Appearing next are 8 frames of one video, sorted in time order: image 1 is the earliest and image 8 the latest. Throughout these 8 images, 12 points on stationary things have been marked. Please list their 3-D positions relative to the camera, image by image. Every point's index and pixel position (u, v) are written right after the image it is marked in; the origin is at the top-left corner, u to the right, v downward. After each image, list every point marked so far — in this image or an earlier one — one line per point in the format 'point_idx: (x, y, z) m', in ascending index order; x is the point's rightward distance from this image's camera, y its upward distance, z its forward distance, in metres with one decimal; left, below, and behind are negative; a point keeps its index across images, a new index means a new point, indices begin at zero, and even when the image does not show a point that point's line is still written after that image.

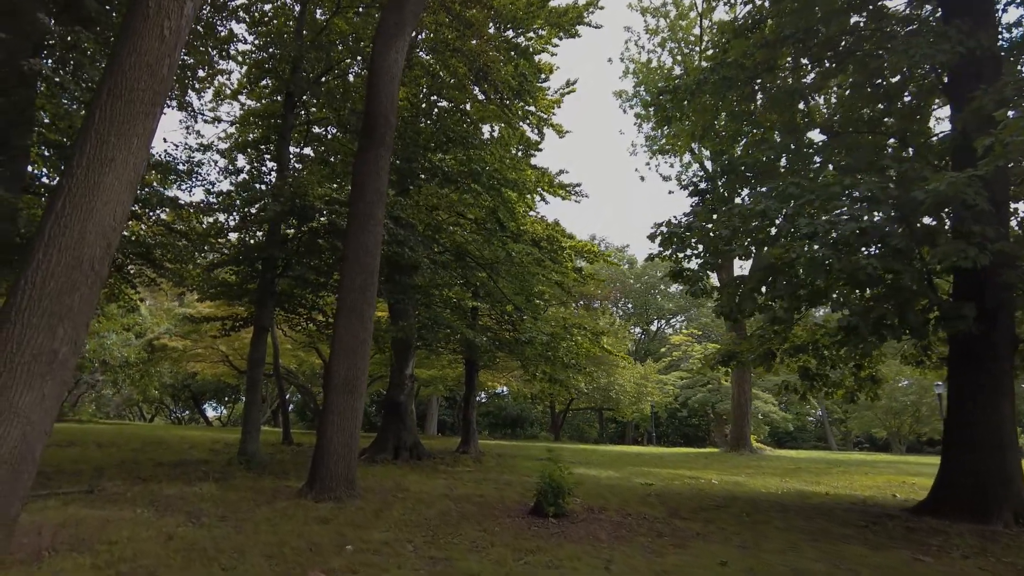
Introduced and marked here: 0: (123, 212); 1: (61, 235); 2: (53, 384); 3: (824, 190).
0: (-3.1, +0.6, +5.0) m
1: (-3.3, +0.4, +4.6) m
2: (-3.3, -0.7, +4.5) m
3: (+4.3, +1.3, +8.6) m
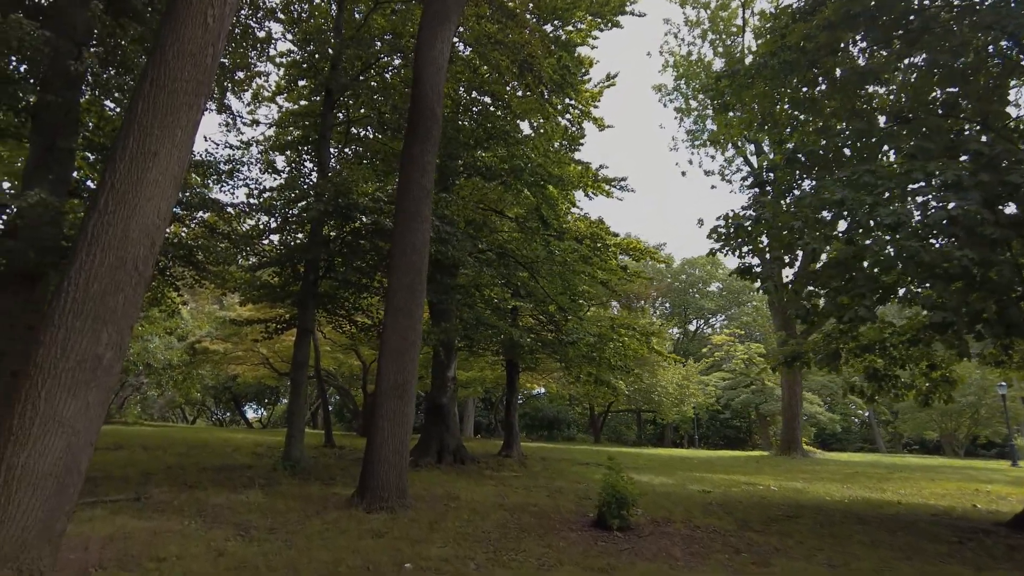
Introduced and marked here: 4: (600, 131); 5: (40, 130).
0: (-2.6, +0.6, +4.7) m
1: (-2.9, +0.4, +4.4) m
2: (-2.8, -0.7, +4.2) m
3: (+4.9, +1.4, +7.9) m
4: (+2.4, +4.3, +17.2) m
5: (-7.3, +2.4, +9.6) m
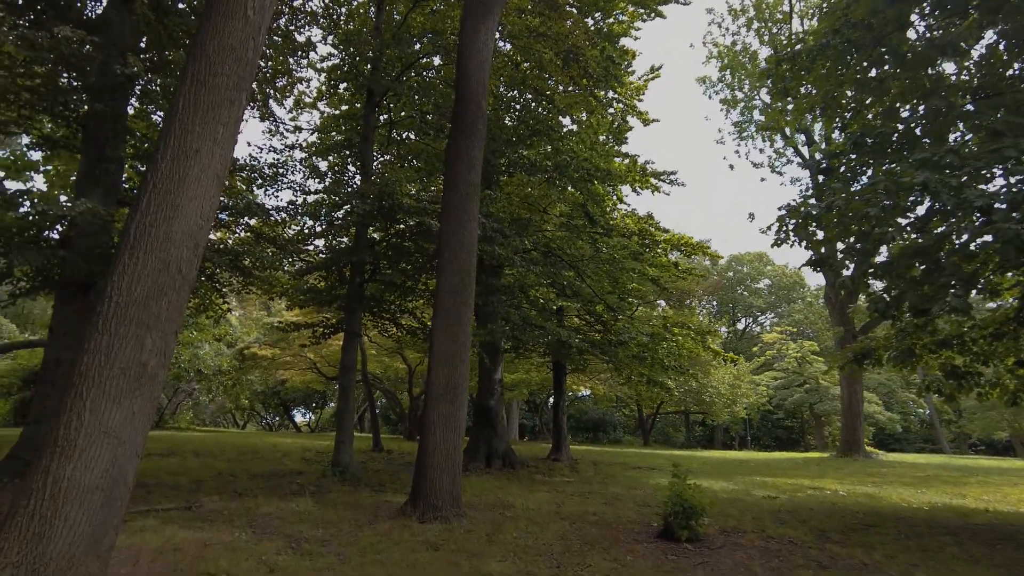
0: (-2.2, +0.6, +4.5) m
1: (-2.4, +0.4, +4.2) m
2: (-2.4, -0.7, +4.0) m
3: (+5.5, +1.5, +7.2) m
4: (+3.5, +4.3, +16.7) m
5: (-6.6, +2.3, +9.7) m
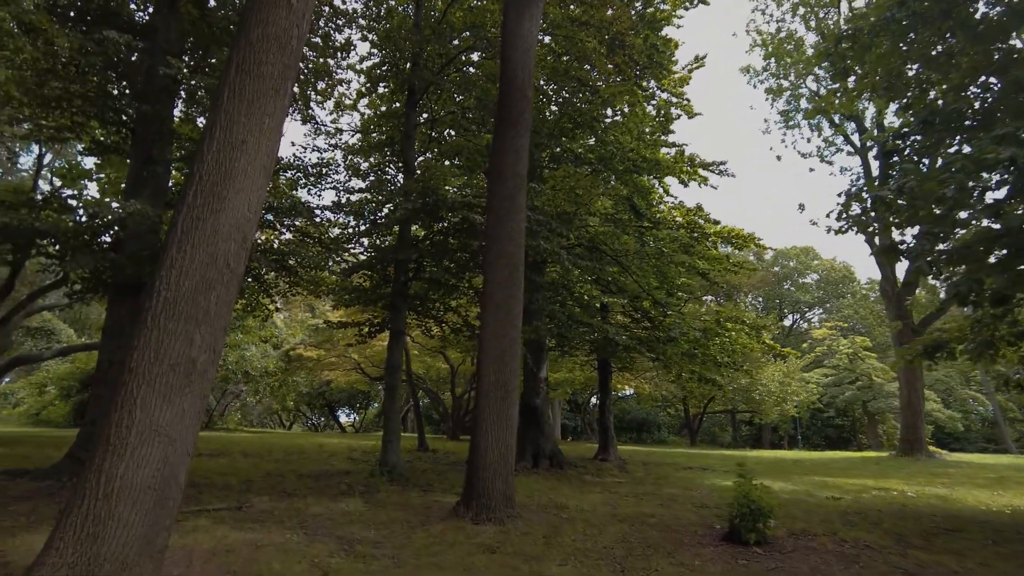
0: (-1.8, +0.6, +4.4) m
1: (-2.1, +0.4, +4.1) m
2: (-2.0, -0.7, +3.9) m
3: (+6.0, +1.7, +6.6) m
4: (+4.6, +4.5, +16.2) m
5: (-5.9, +2.2, +9.8) m
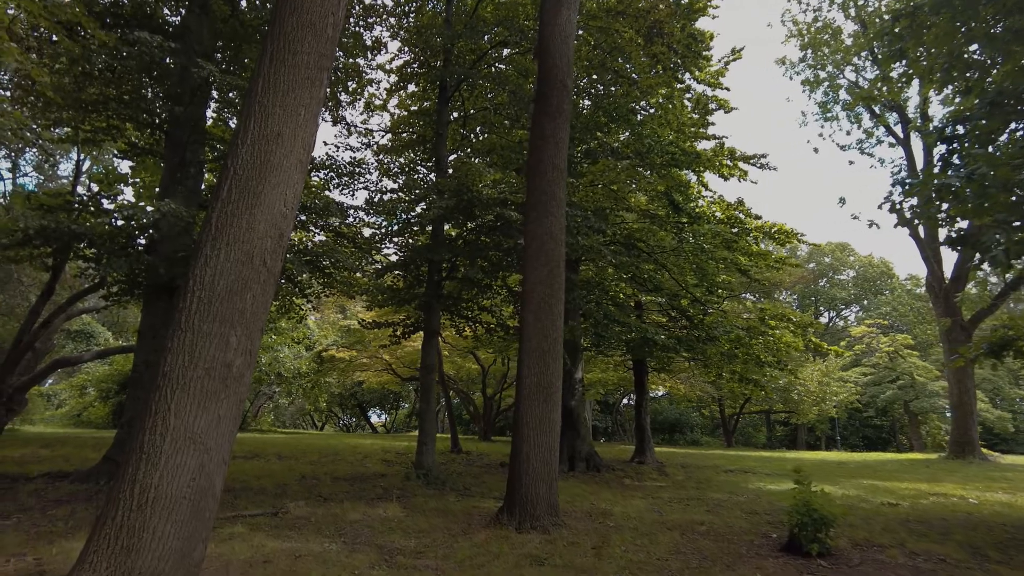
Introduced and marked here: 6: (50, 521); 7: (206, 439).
0: (-1.5, +0.6, +4.2) m
1: (-1.8, +0.4, +3.9) m
2: (-1.7, -0.7, +3.7) m
3: (+6.4, +1.8, +6.1) m
4: (+5.4, +4.5, +15.7) m
5: (-5.3, +2.2, +9.8) m
6: (-4.5, -2.3, +6.2) m
7: (-1.8, -0.9, +3.6) m
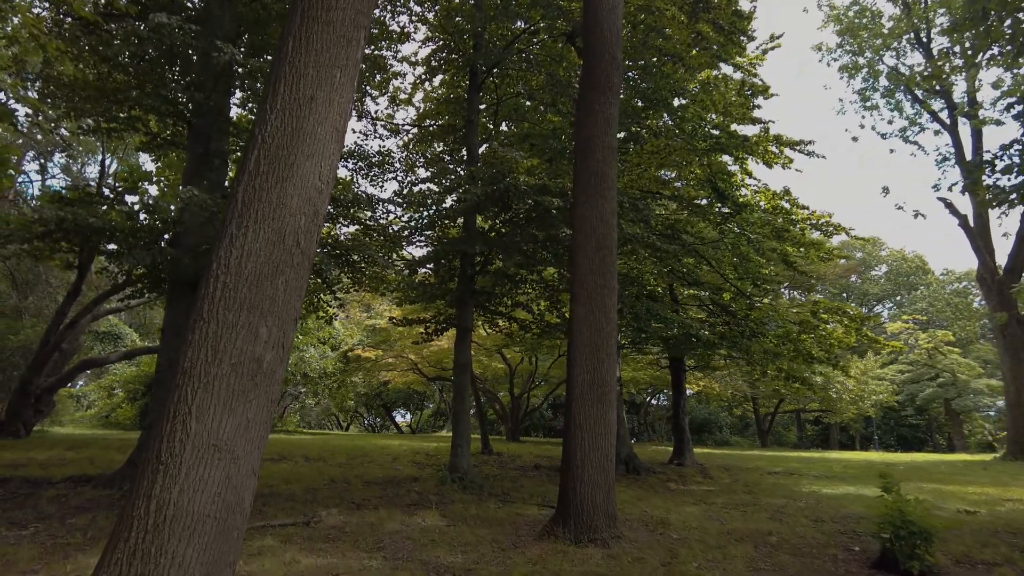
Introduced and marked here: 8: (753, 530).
0: (-1.1, +0.7, +3.7) m
1: (-1.4, +0.5, +3.4) m
2: (-1.3, -0.6, +3.2) m
3: (+6.9, +2.0, +5.3) m
4: (+6.1, +4.7, +14.9) m
5: (-4.8, +2.3, +9.4) m
6: (-4.1, -2.2, +5.7) m
7: (-1.4, -0.8, +3.1) m
8: (+2.6, -2.6, +6.7) m
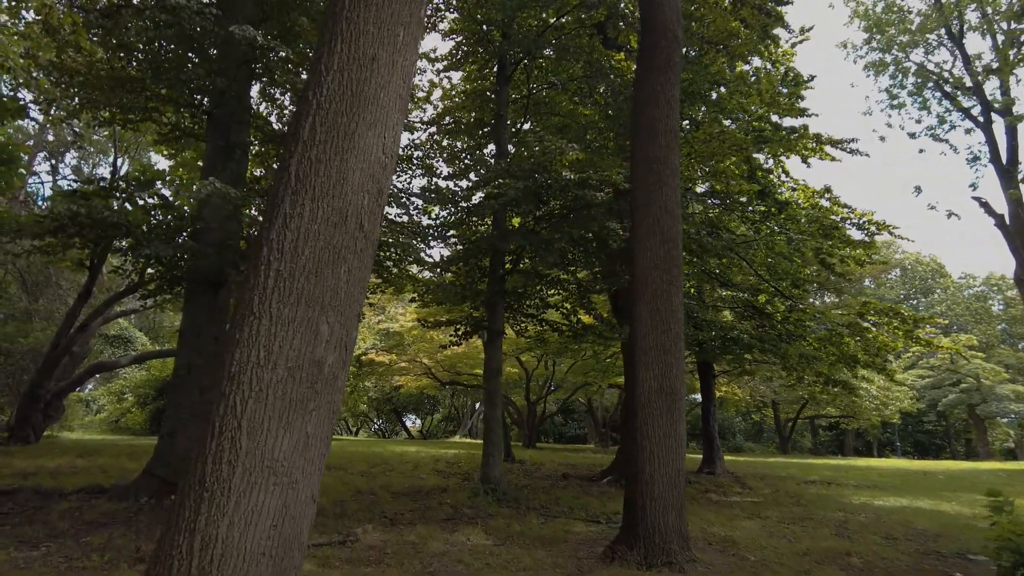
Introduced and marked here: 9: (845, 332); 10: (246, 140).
0: (-0.6, +0.7, +3.2) m
1: (-0.9, +0.5, +2.9) m
2: (-0.8, -0.6, +2.7) m
3: (+7.4, +2.0, +4.7) m
4: (+6.7, +4.7, +14.4) m
5: (-4.2, +2.3, +8.9) m
6: (-3.6, -2.2, +5.2) m
7: (-0.9, -0.7, +2.5) m
8: (+3.1, -2.6, +6.1) m
9: (+6.4, -0.9, +12.3) m
10: (-3.8, +2.1, +9.0) m
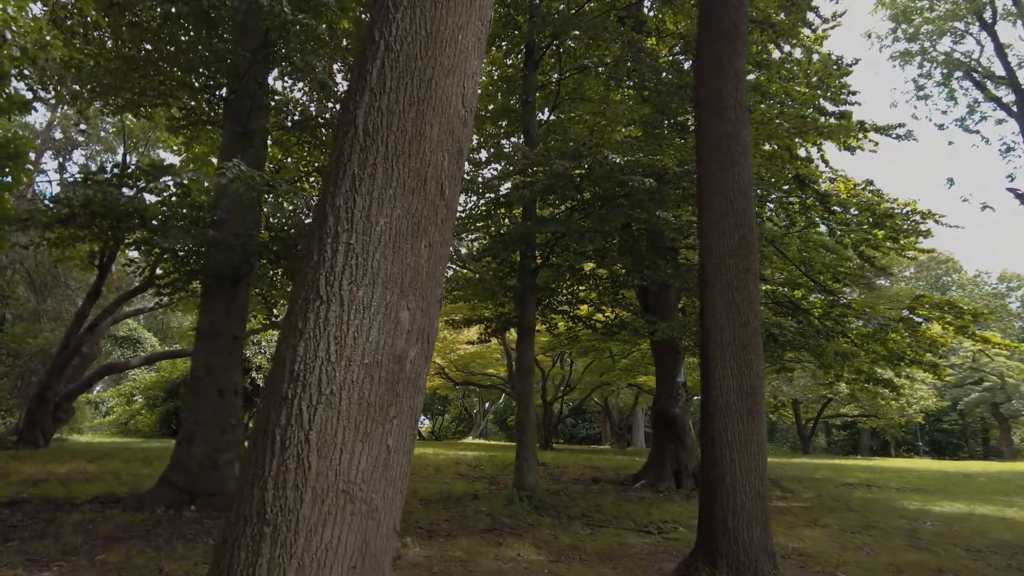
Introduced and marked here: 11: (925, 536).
0: (-0.2, +0.8, +2.6) m
1: (-0.5, +0.6, +2.3) m
2: (-0.4, -0.5, +2.1) m
3: (+7.8, +2.1, +4.1) m
4: (+7.2, +4.8, +13.8) m
5: (-3.8, +2.3, +8.4) m
6: (-3.1, -2.1, +4.7) m
7: (-0.5, -0.7, +2.0) m
8: (+3.6, -2.5, +5.6) m
9: (+6.9, -0.8, +11.7) m
10: (-3.4, +2.2, +8.5) m
11: (+4.7, -2.8, +7.1) m
